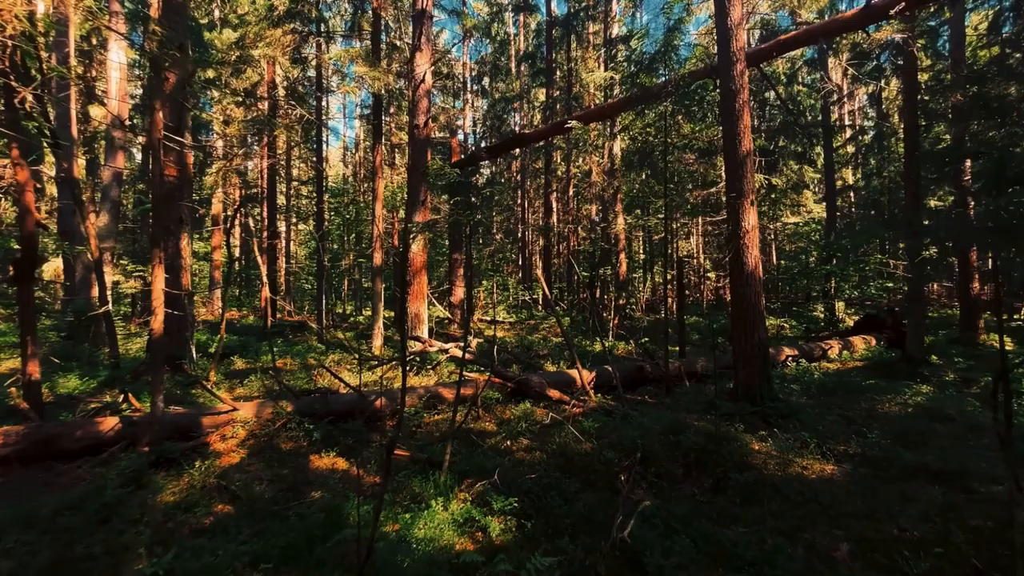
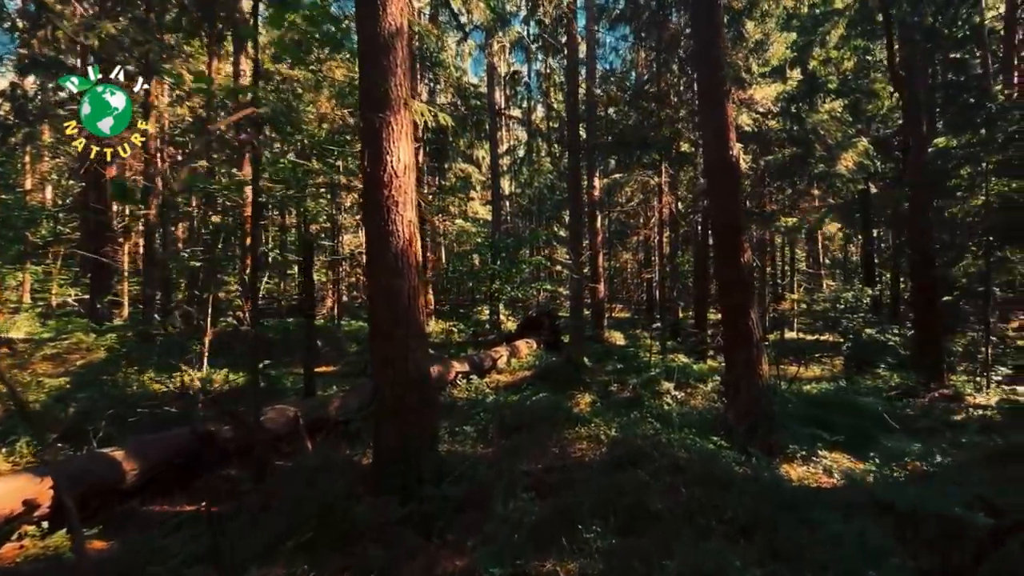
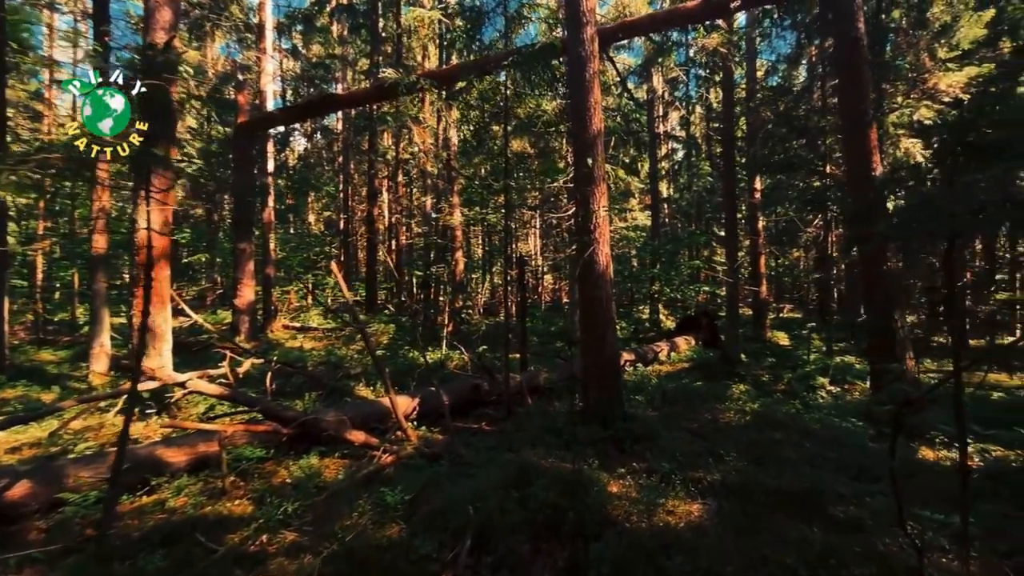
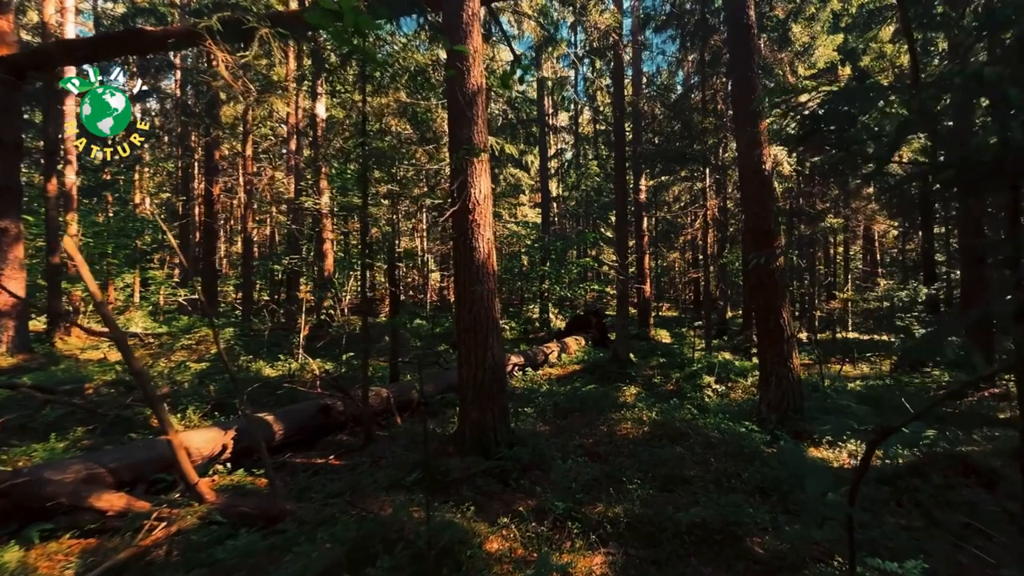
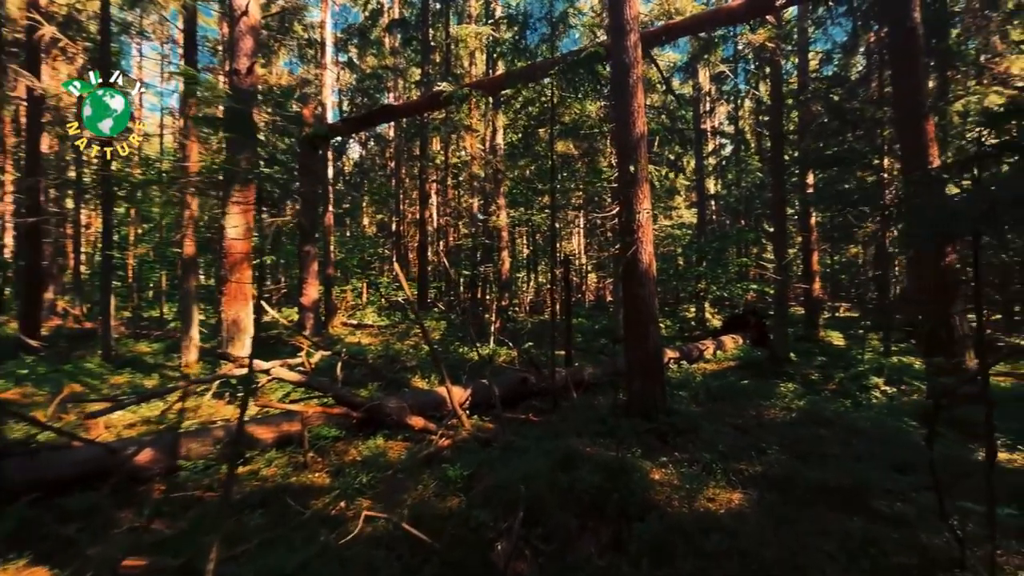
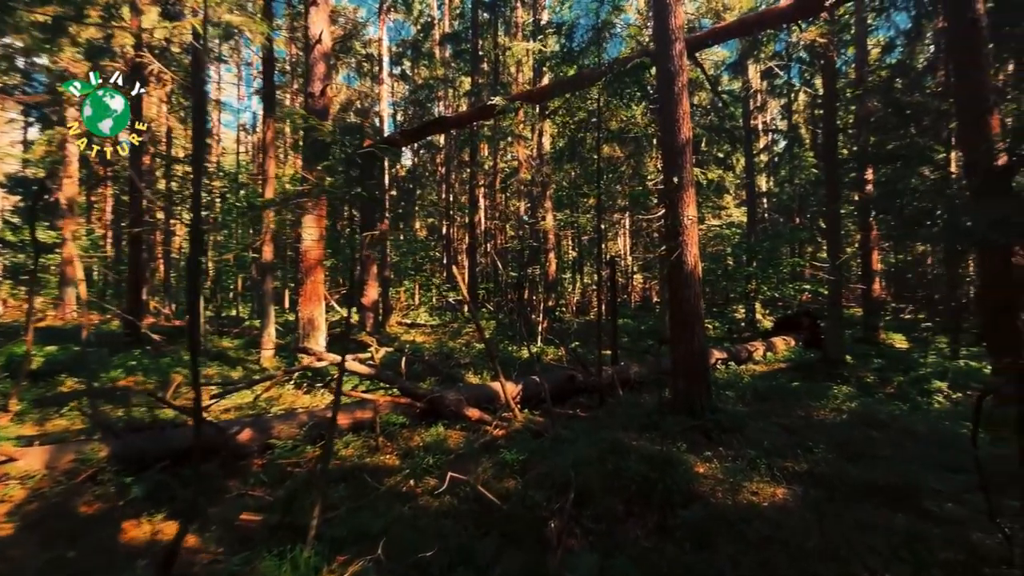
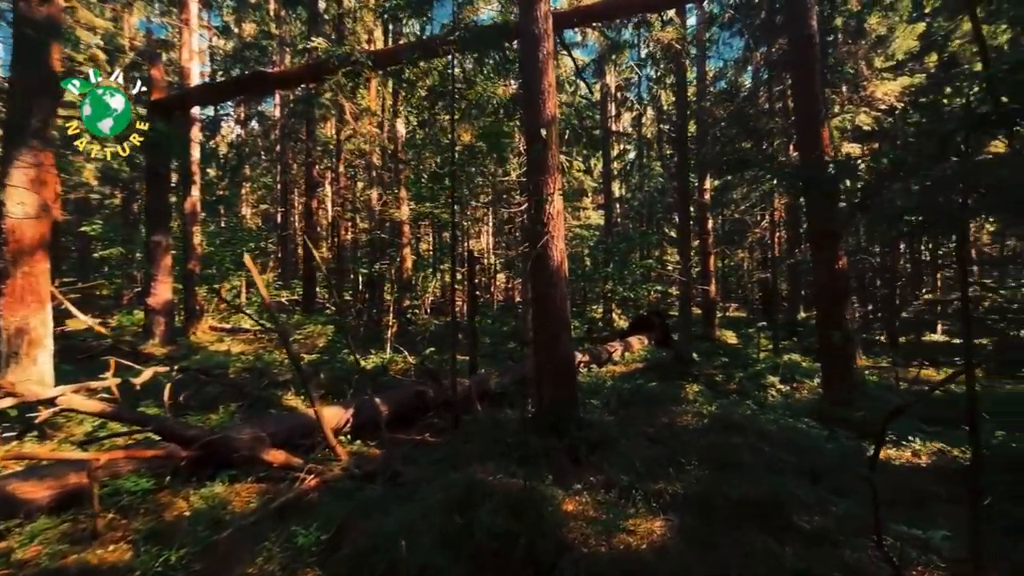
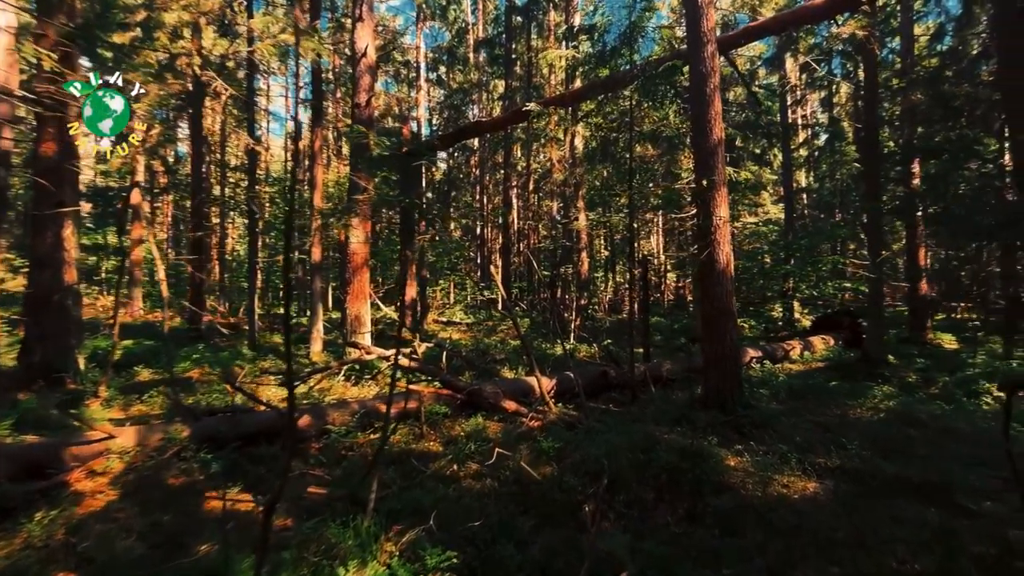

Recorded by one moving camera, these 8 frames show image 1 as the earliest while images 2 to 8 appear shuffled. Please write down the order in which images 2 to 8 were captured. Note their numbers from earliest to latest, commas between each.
8, 6, 5, 3, 7, 4, 2
